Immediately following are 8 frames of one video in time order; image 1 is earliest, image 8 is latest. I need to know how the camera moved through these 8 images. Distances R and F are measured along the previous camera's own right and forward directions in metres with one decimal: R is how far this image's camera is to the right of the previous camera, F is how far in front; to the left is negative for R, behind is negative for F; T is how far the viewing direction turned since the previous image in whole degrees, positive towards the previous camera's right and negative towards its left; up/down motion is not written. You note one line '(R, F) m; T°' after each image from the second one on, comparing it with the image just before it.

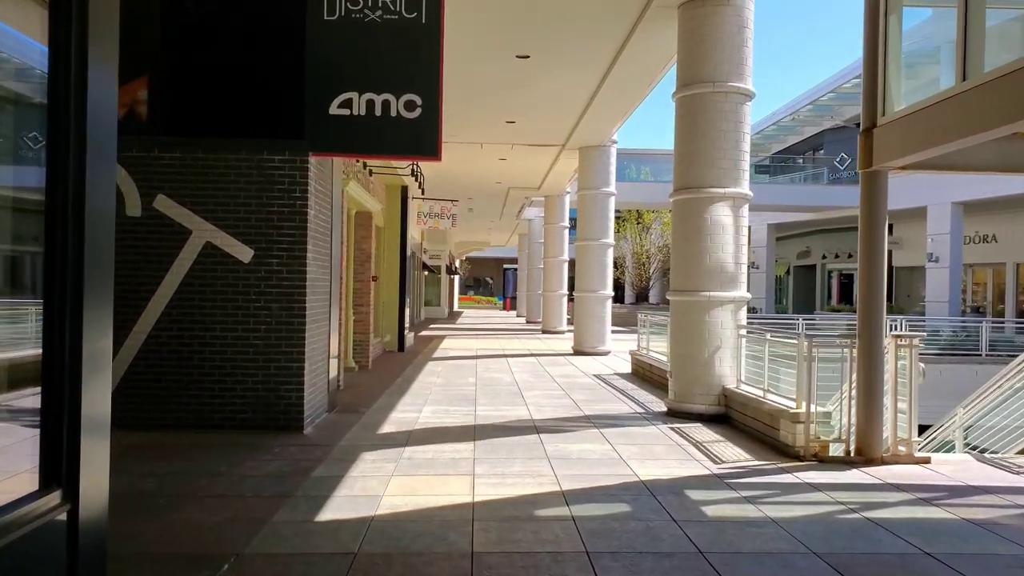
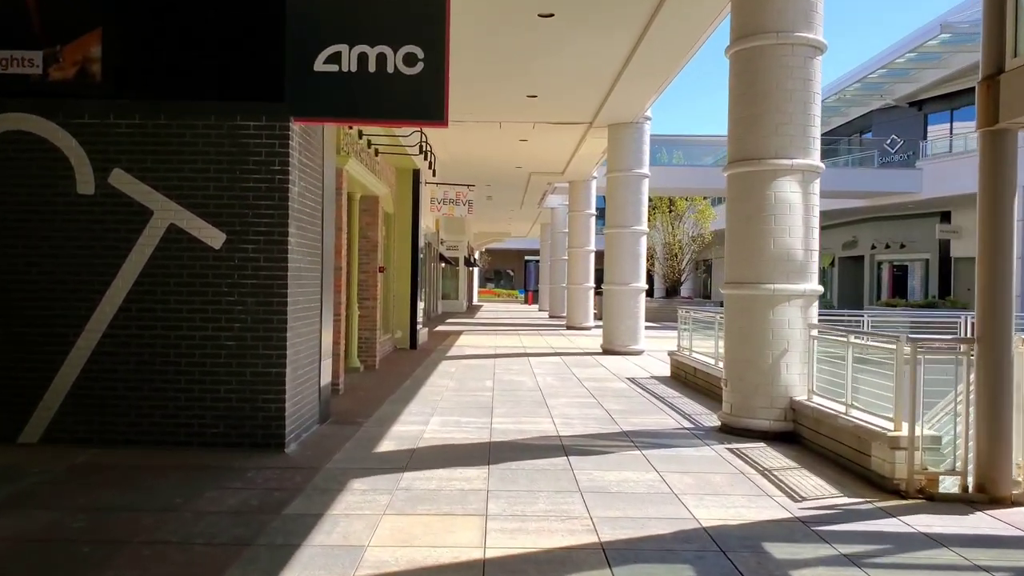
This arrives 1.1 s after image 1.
(0.0, +1.4) m; -2°
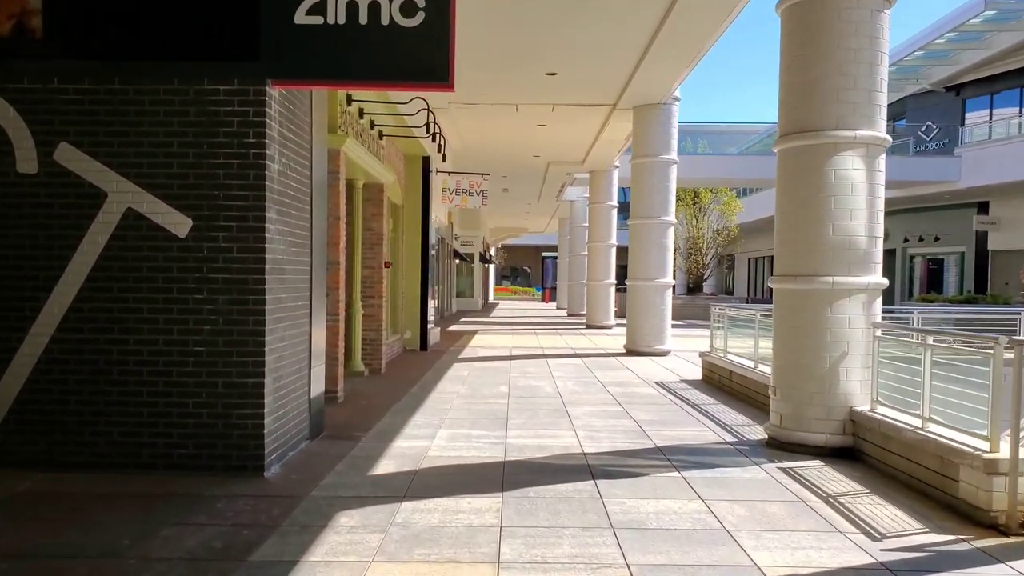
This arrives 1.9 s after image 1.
(0.0, +1.0) m; -1°
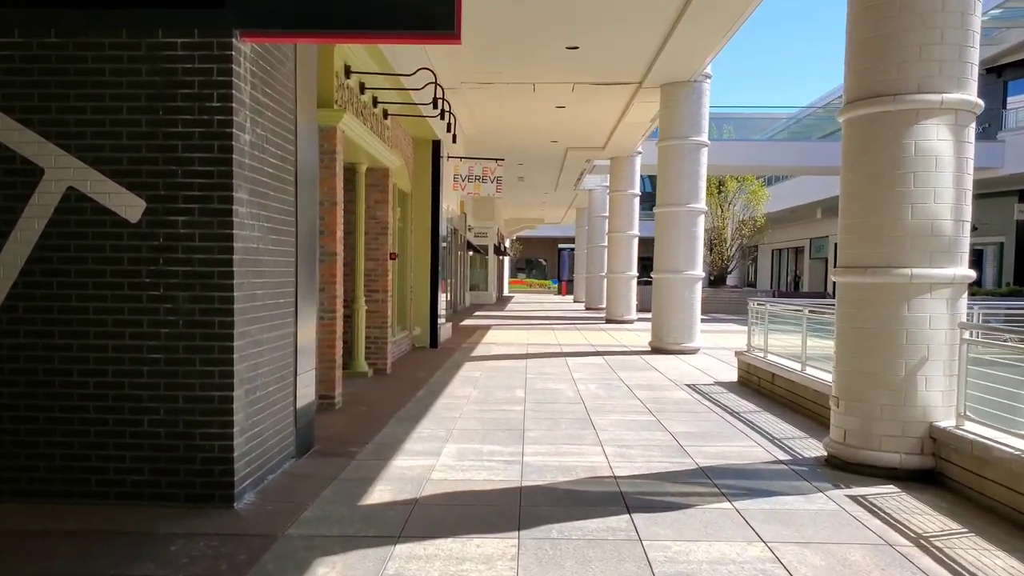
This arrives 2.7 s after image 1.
(0.0, +1.0) m; -1°
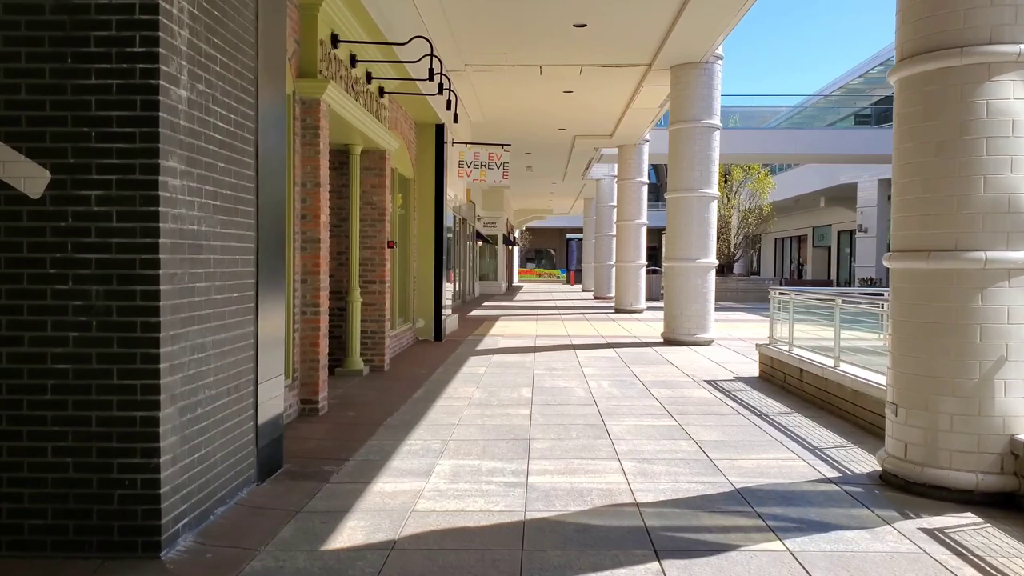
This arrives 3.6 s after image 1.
(0.0, +0.9) m; -1°
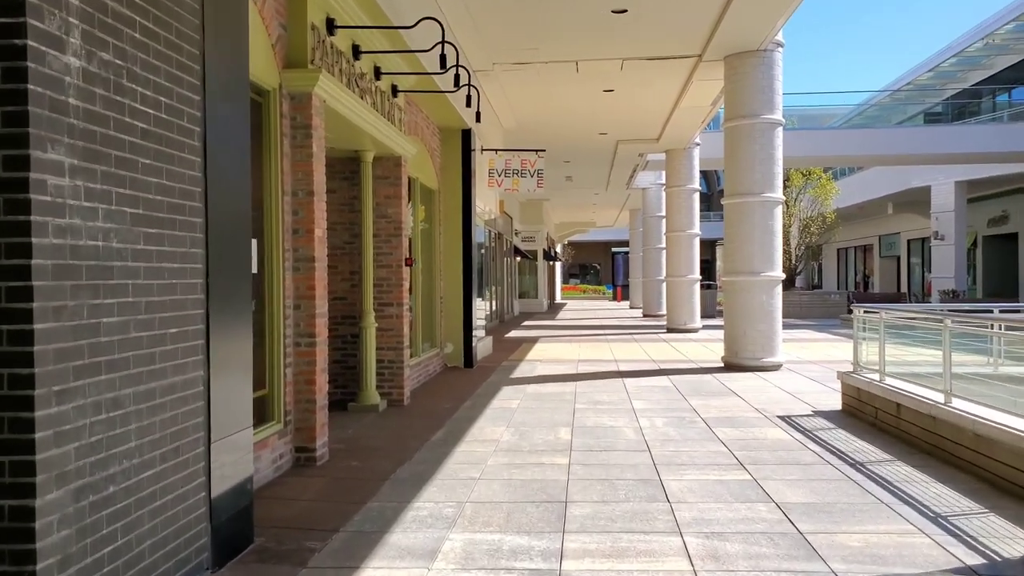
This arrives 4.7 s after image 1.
(+0.1, +1.2) m; -4°
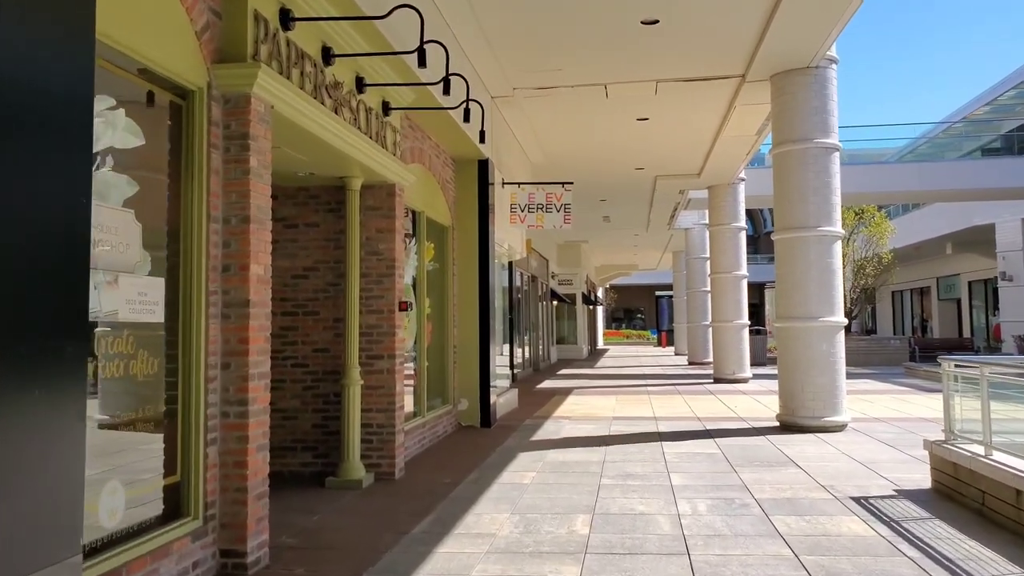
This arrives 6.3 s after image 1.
(+0.3, +1.4) m; -3°
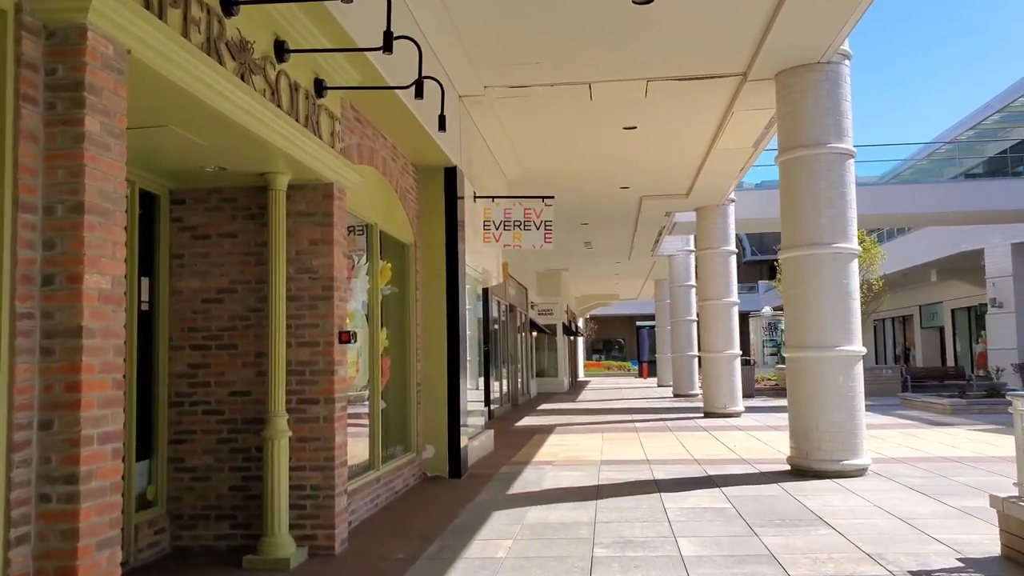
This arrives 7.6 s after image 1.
(+0.1, +1.5) m; +2°
